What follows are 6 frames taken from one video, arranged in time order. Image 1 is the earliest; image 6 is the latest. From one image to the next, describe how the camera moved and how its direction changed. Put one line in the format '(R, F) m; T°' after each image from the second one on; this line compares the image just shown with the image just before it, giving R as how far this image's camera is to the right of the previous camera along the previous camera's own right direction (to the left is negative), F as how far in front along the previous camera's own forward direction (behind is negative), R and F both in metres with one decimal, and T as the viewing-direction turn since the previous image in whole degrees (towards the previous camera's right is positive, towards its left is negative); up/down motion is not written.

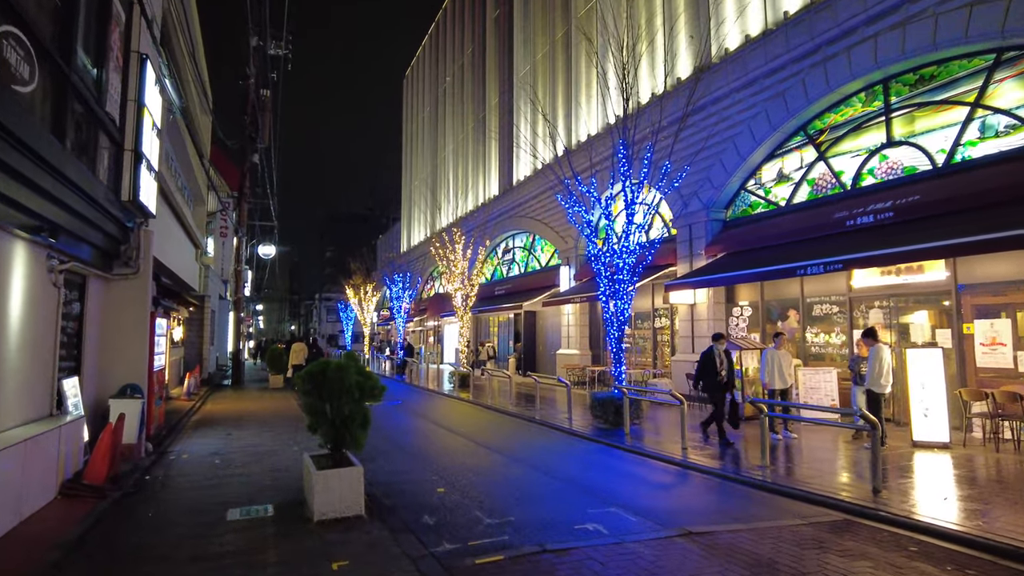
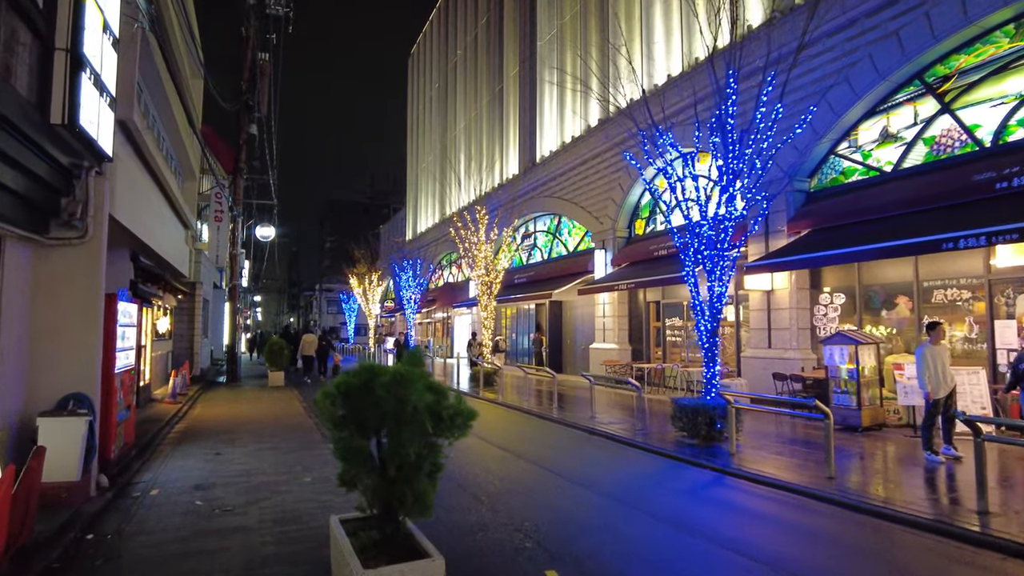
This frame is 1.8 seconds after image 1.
(-1.1, +2.7) m; 0°
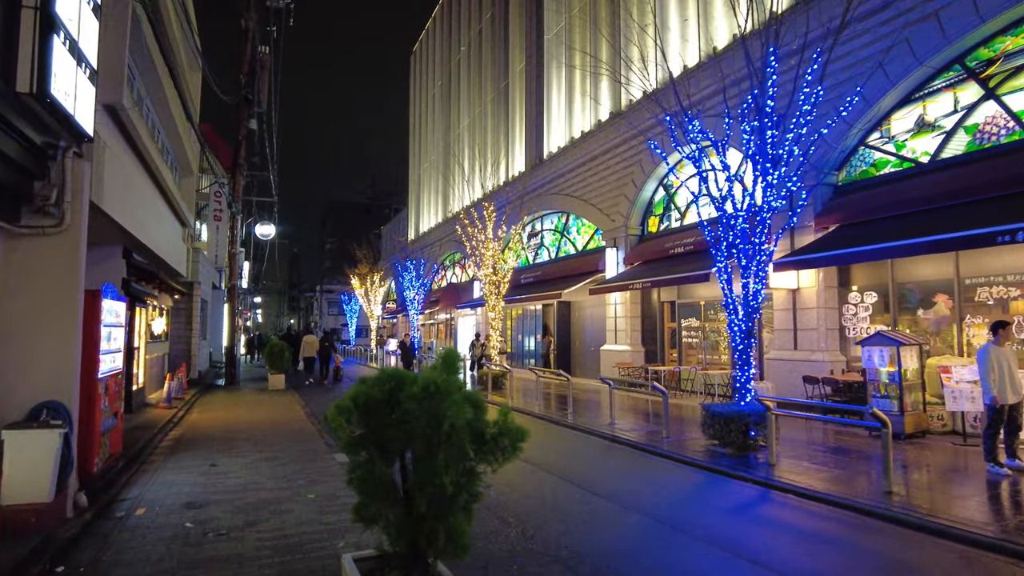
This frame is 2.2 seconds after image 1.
(-0.3, +0.7) m; 0°
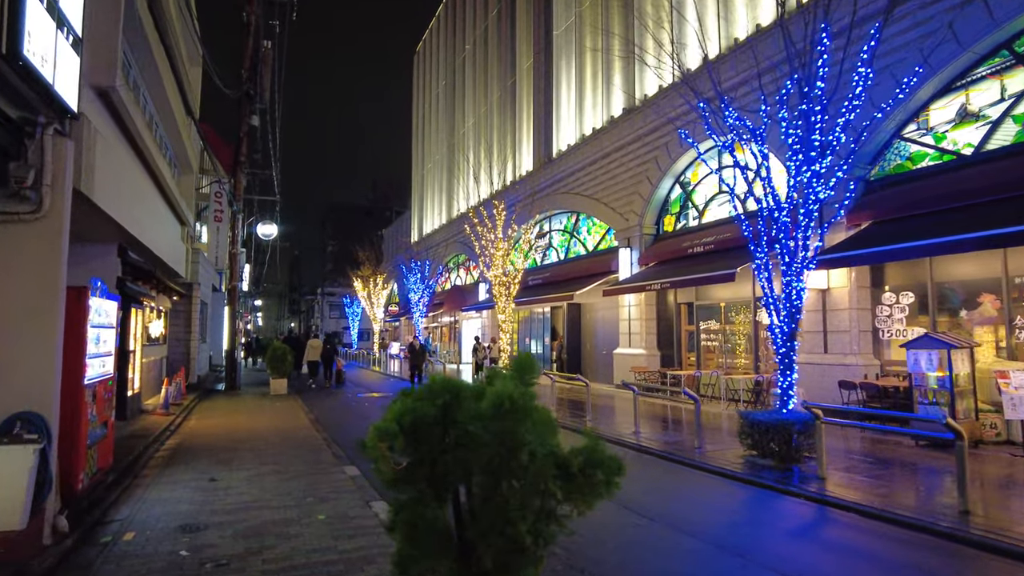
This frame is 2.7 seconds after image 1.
(-0.3, +0.7) m; 0°
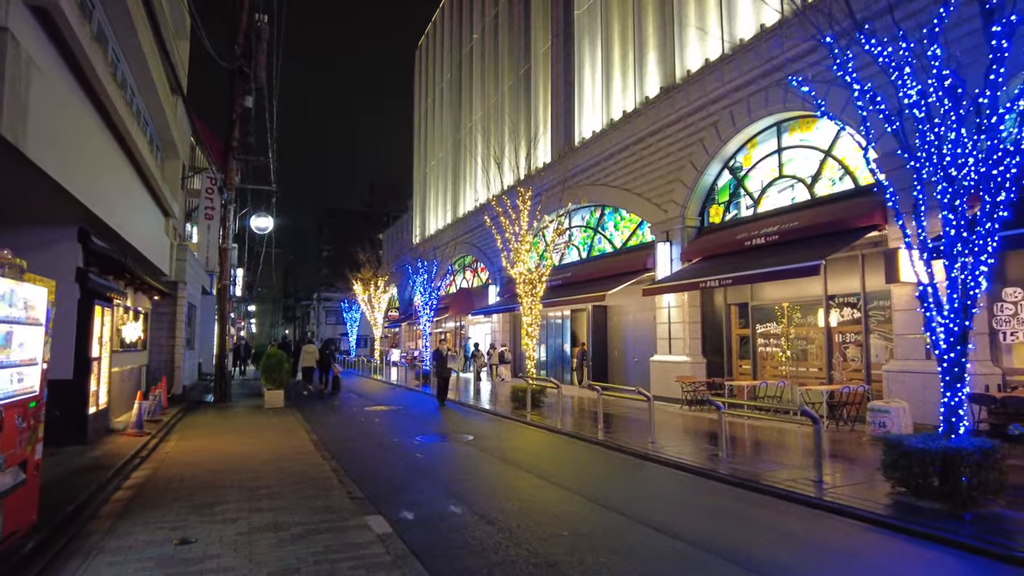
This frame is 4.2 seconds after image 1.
(-0.9, +2.3) m; 0°
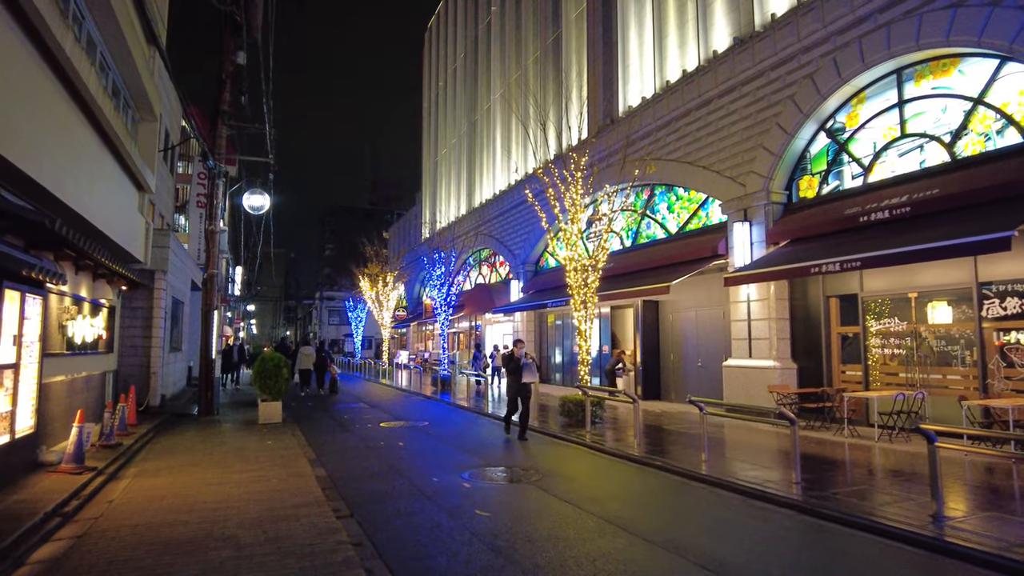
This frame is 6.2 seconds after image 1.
(-1.1, +3.2) m; 0°
